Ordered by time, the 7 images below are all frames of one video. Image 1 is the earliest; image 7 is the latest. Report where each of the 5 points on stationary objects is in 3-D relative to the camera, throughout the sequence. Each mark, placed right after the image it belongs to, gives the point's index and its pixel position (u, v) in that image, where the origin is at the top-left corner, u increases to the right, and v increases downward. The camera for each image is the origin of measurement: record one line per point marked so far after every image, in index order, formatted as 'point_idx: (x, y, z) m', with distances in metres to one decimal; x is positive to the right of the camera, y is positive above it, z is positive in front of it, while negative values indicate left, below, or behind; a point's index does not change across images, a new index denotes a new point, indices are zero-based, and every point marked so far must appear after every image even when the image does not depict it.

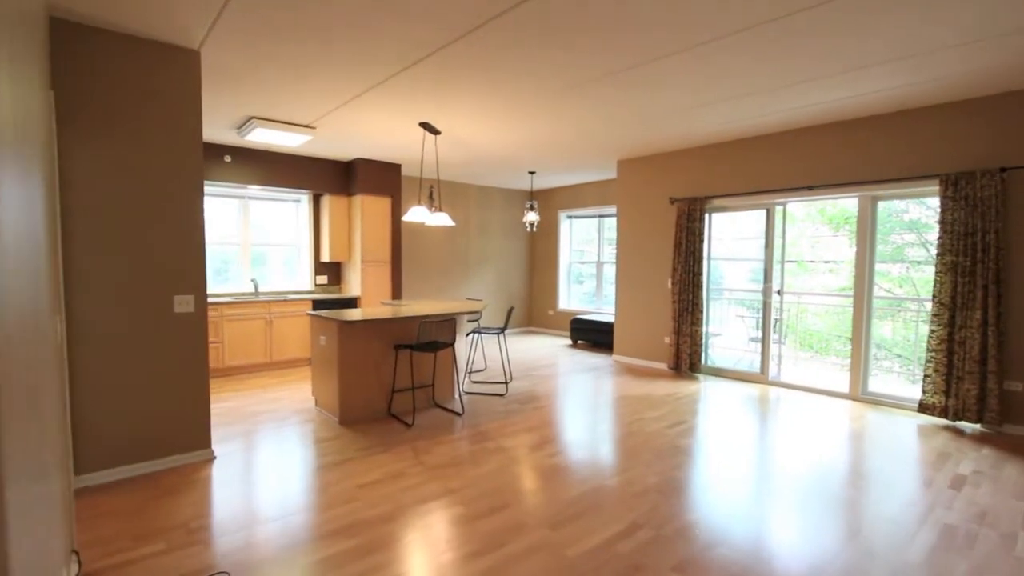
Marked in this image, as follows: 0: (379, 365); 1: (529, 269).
0: (-1.2, -0.7, +4.0) m
1: (+0.5, +0.4, +9.4) m
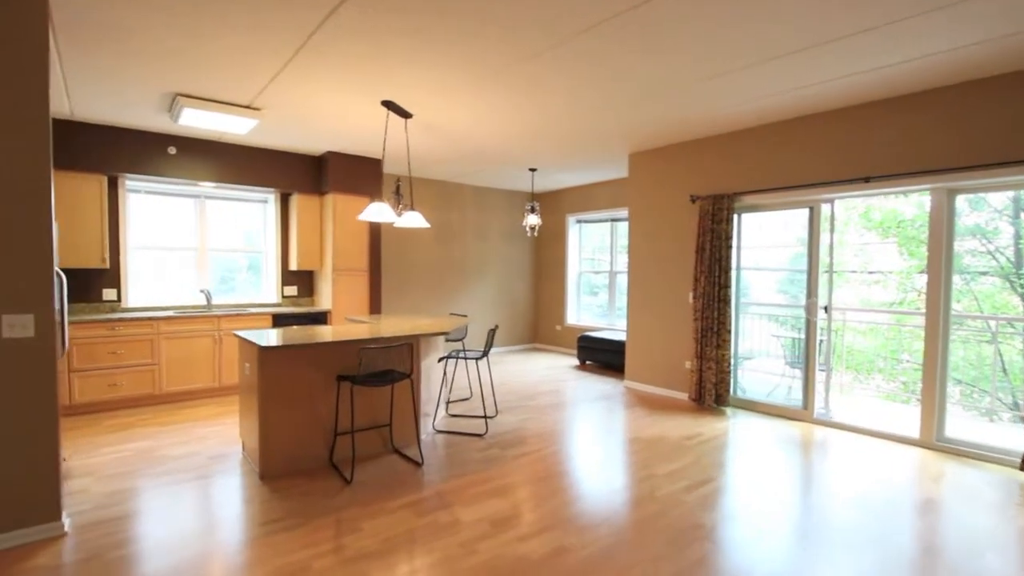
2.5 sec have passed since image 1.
0: (-1.4, -0.8, +3.2) m
1: (+0.5, +0.2, +8.5) m
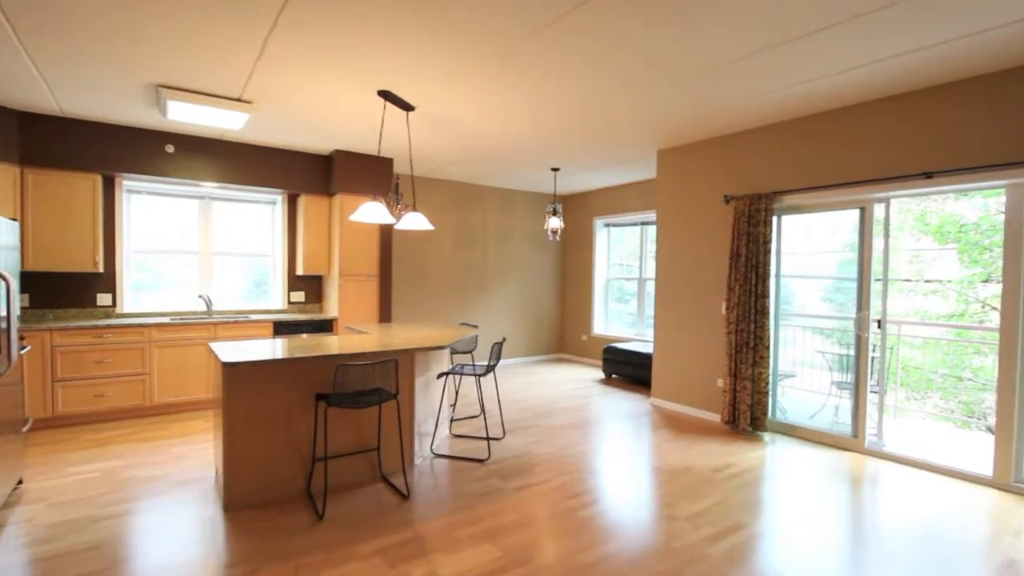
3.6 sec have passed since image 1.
0: (-1.4, -0.9, +2.8) m
1: (+0.9, 0.0, +8.0) m
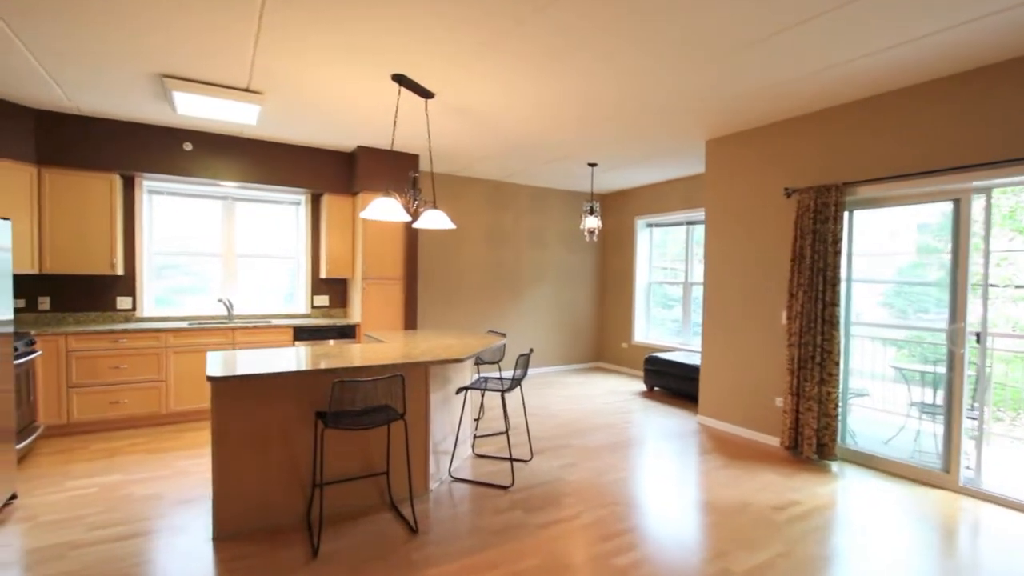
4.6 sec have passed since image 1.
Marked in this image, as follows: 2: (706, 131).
0: (-1.3, -0.9, +2.5) m
1: (+1.5, 0.0, +7.5) m
2: (+2.0, +1.6, +4.4) m
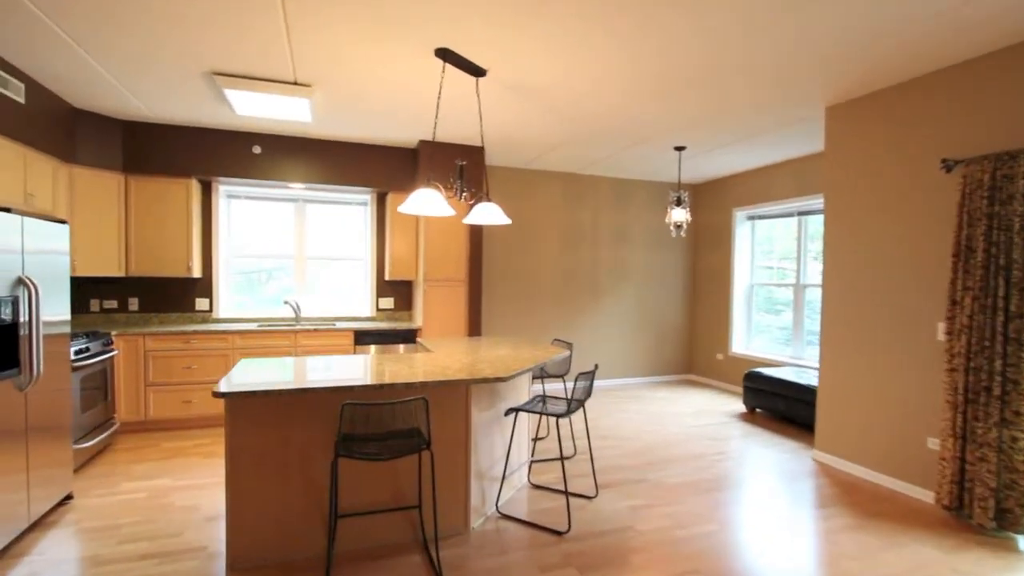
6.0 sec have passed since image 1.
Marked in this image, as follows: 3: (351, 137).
0: (-1.0, -0.9, +2.2) m
1: (+2.6, -0.1, +6.5) m
2: (+2.5, +1.6, +3.5) m
3: (-1.6, +1.5, +4.4) m
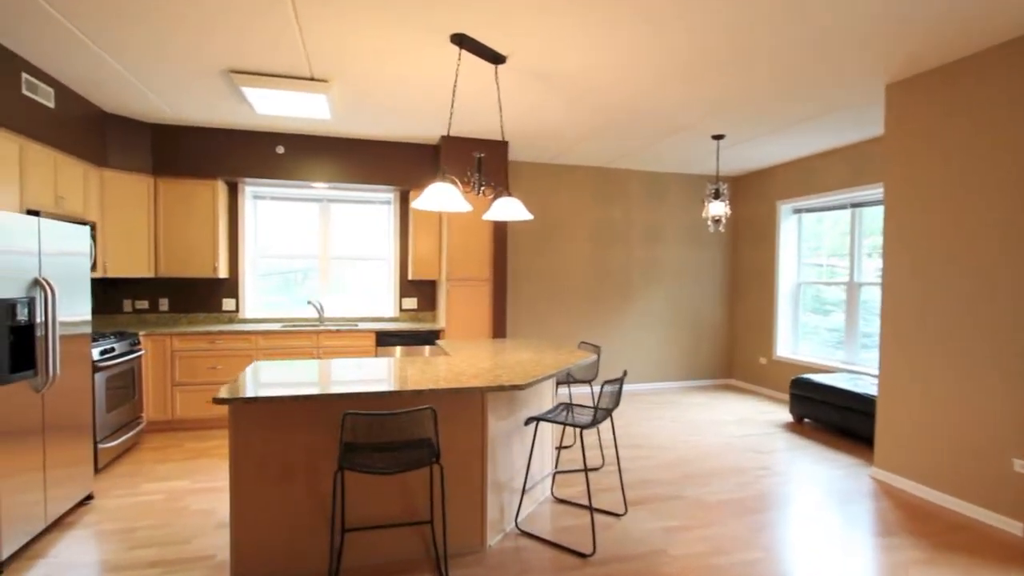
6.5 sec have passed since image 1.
0: (-0.9, -0.9, +2.1) m
1: (+3.0, -0.1, +6.1) m
2: (+2.7, +1.6, +3.1) m
3: (-1.4, +1.5, +4.3) m
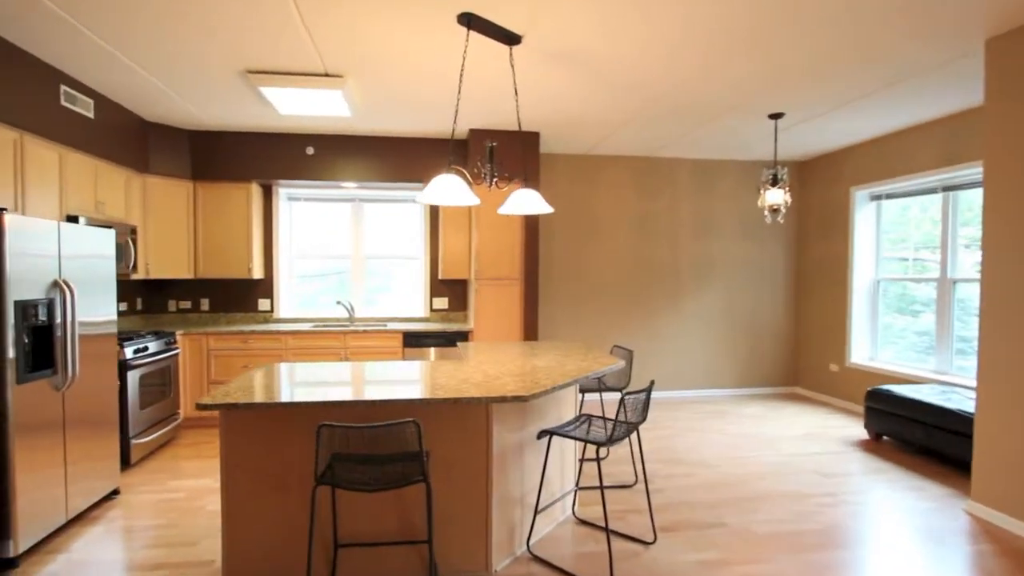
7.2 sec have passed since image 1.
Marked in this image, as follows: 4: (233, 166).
0: (-0.9, -0.9, +2.0) m
1: (+3.5, 0.0, +5.5) m
2: (+2.8, +1.6, +2.5) m
3: (-1.1, +1.5, +4.3) m
4: (-2.6, +1.1, +4.2) m
